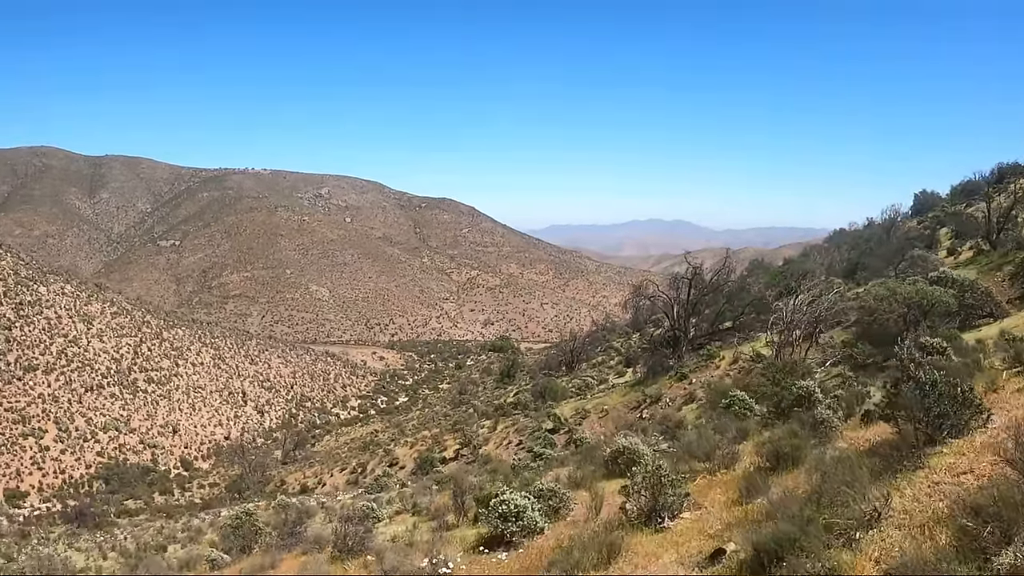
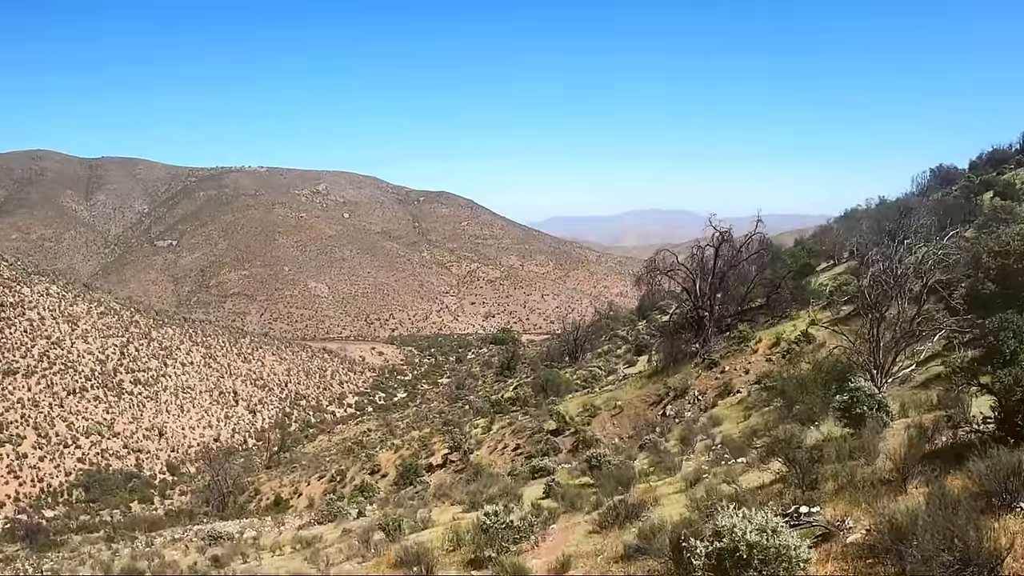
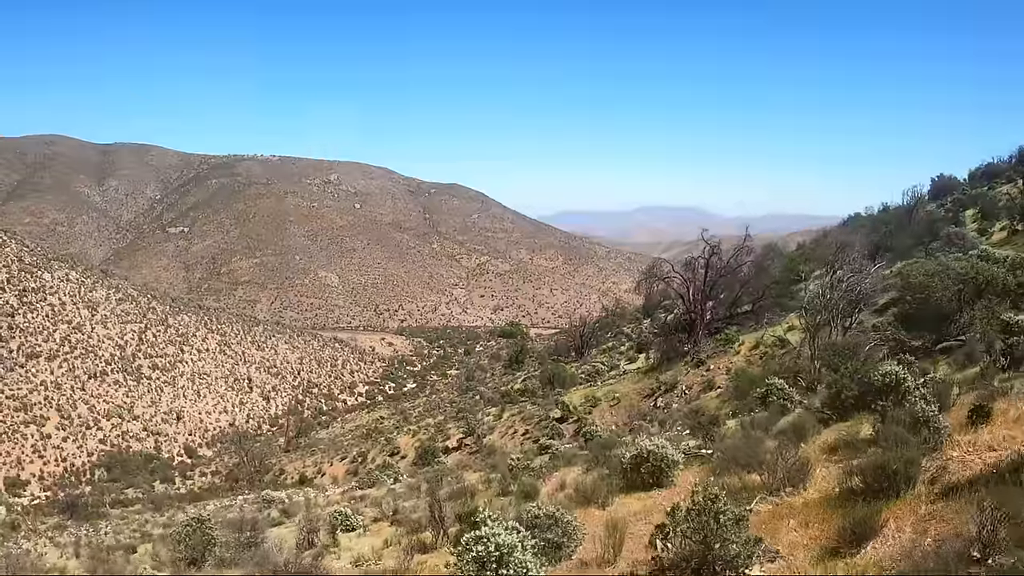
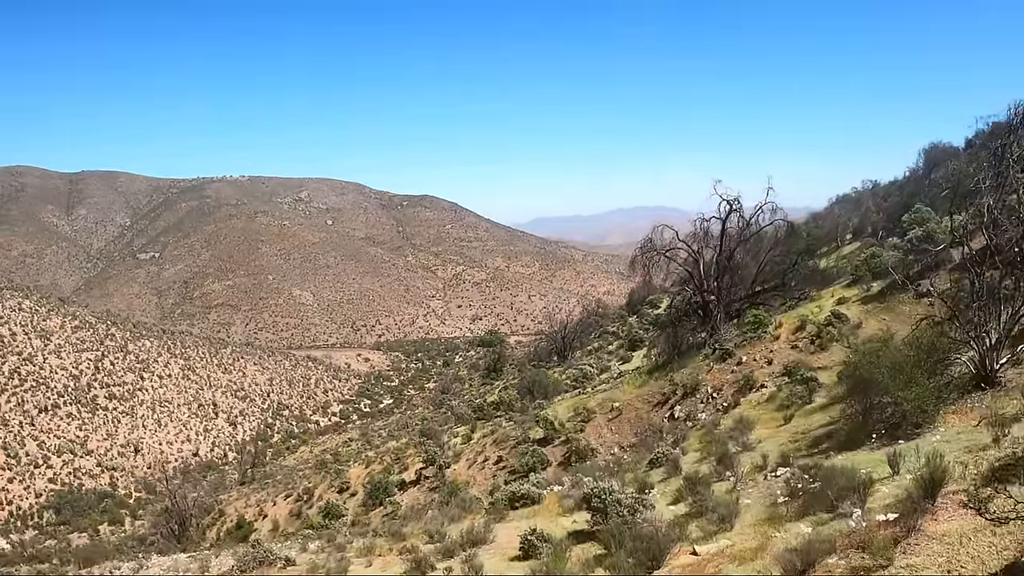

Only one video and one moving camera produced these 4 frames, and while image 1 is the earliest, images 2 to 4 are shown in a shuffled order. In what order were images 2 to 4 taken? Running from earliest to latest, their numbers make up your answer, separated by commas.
3, 2, 4
